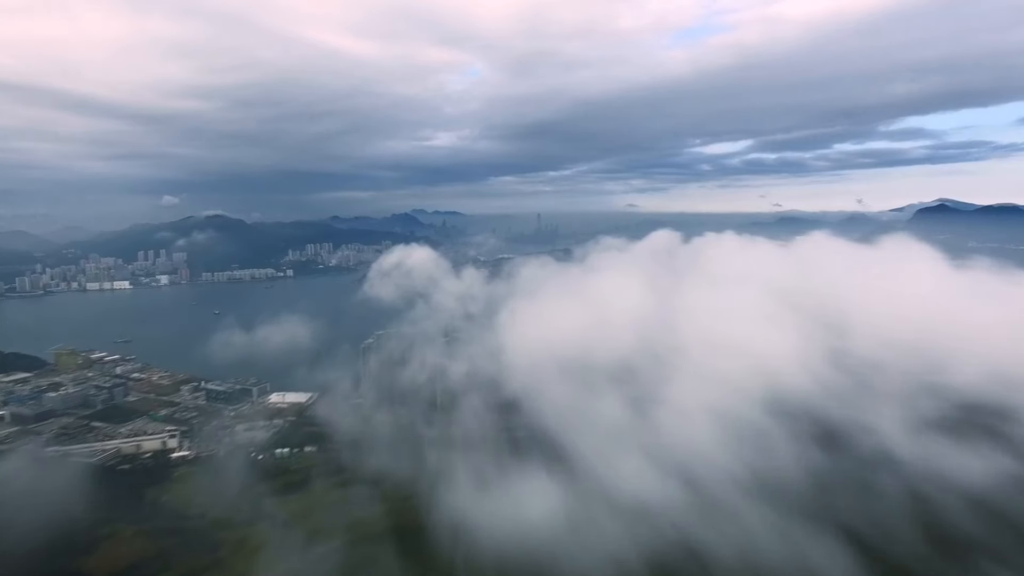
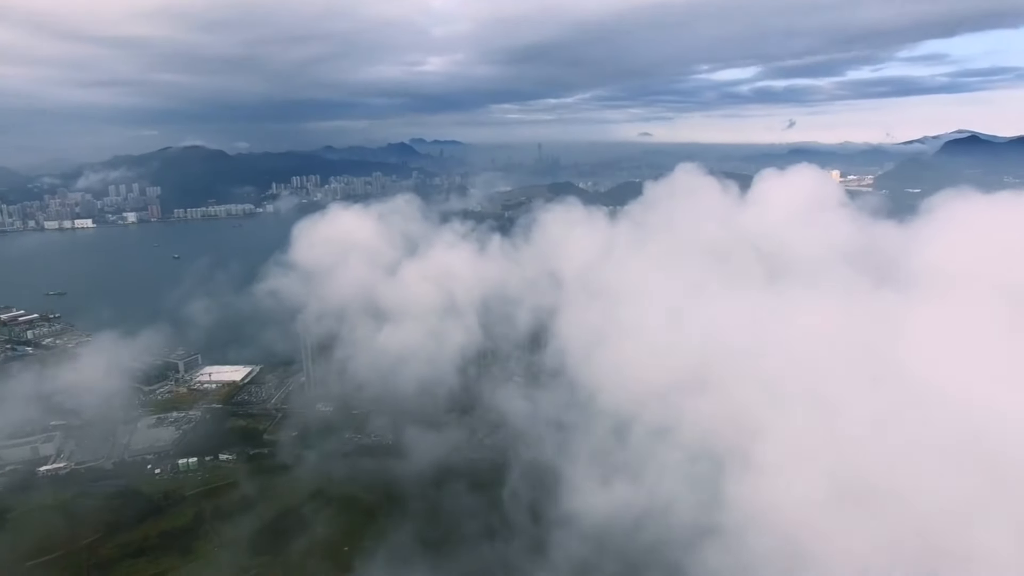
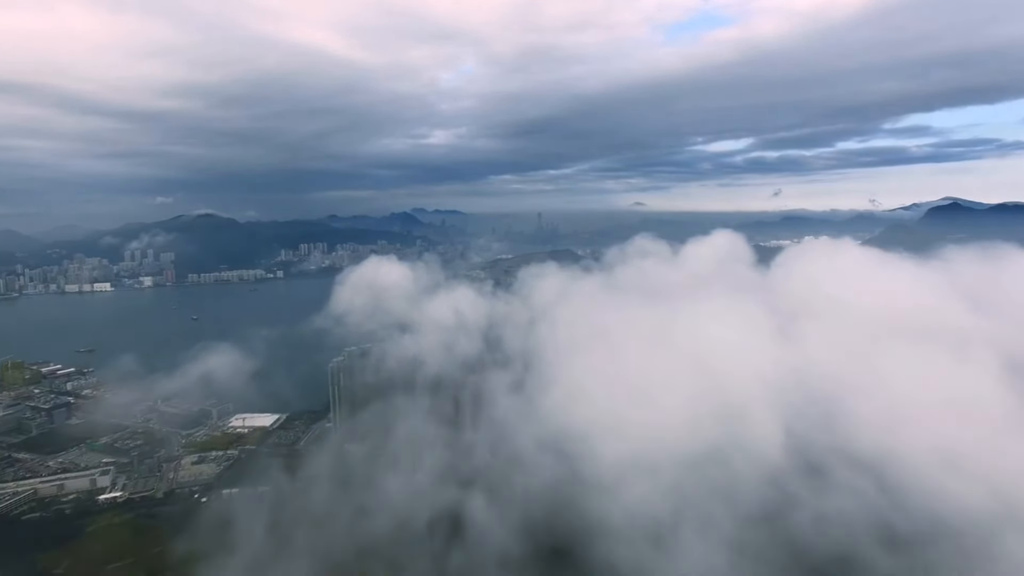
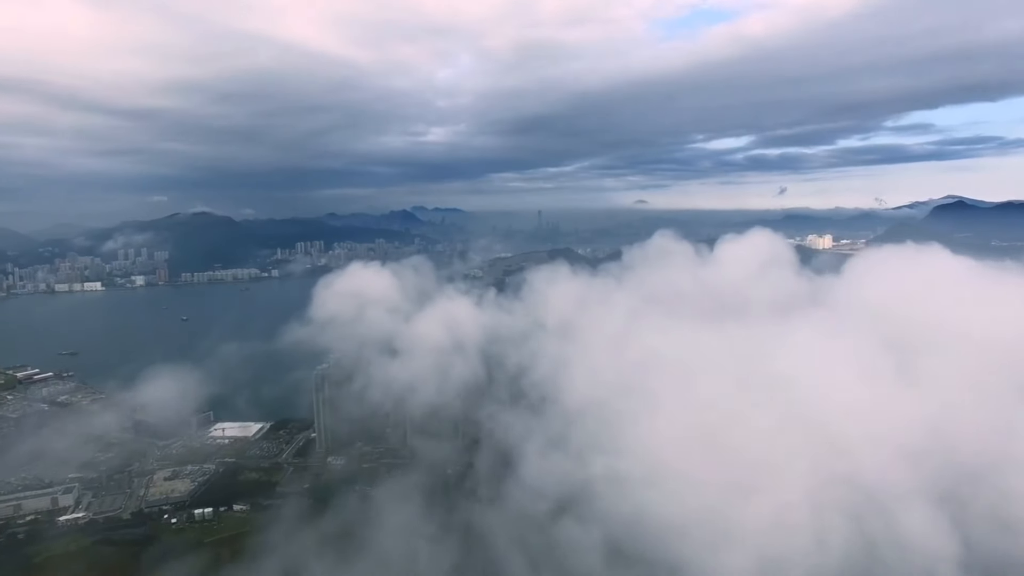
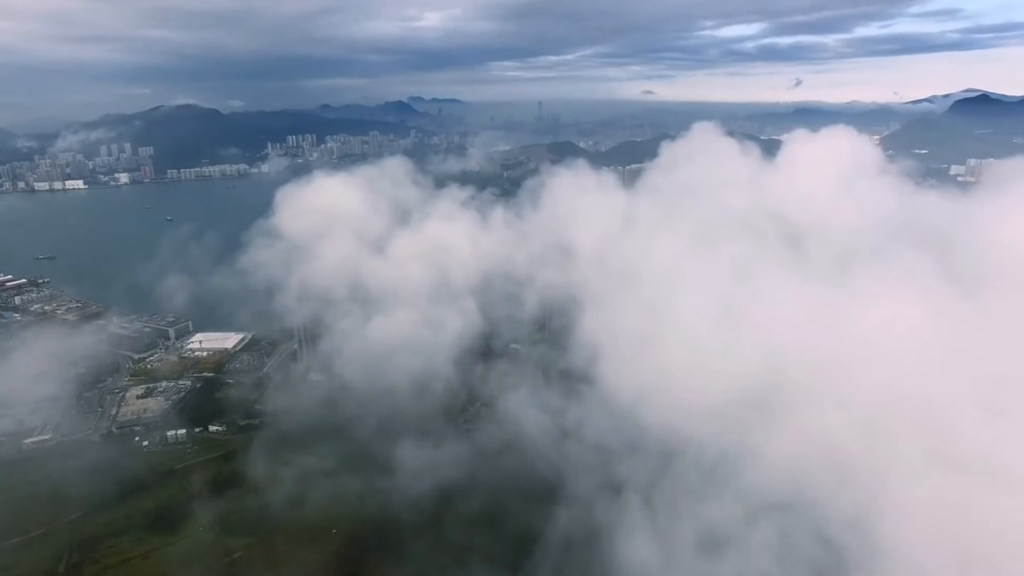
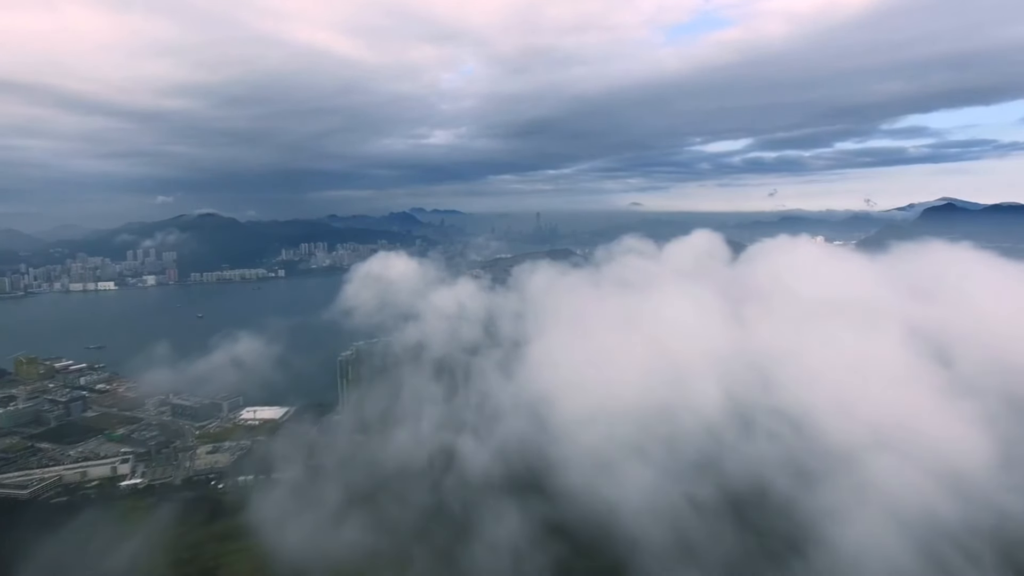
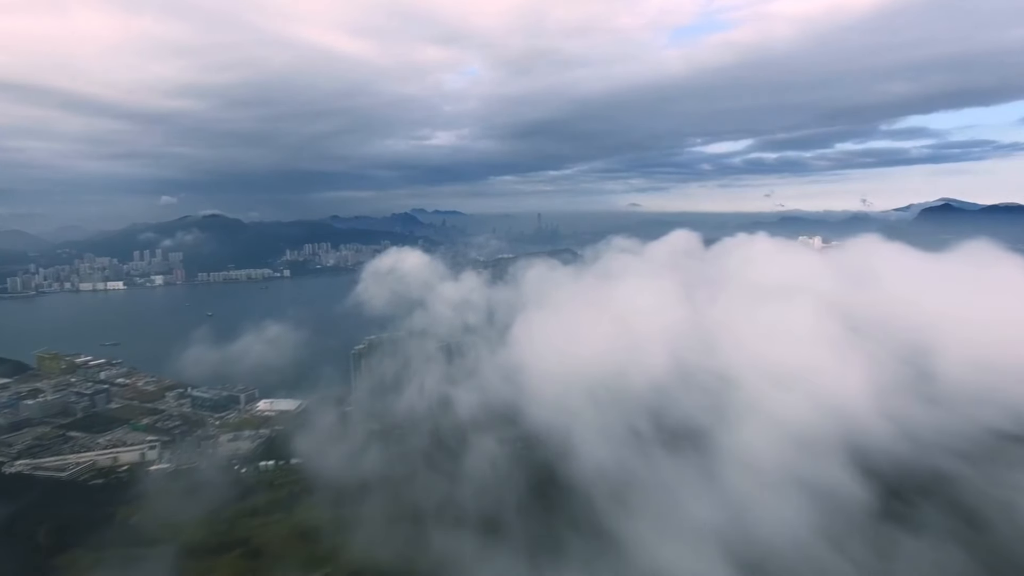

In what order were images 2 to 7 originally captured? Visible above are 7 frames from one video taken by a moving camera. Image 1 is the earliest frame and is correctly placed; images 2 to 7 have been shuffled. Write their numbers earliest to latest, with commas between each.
7, 6, 3, 4, 2, 5
